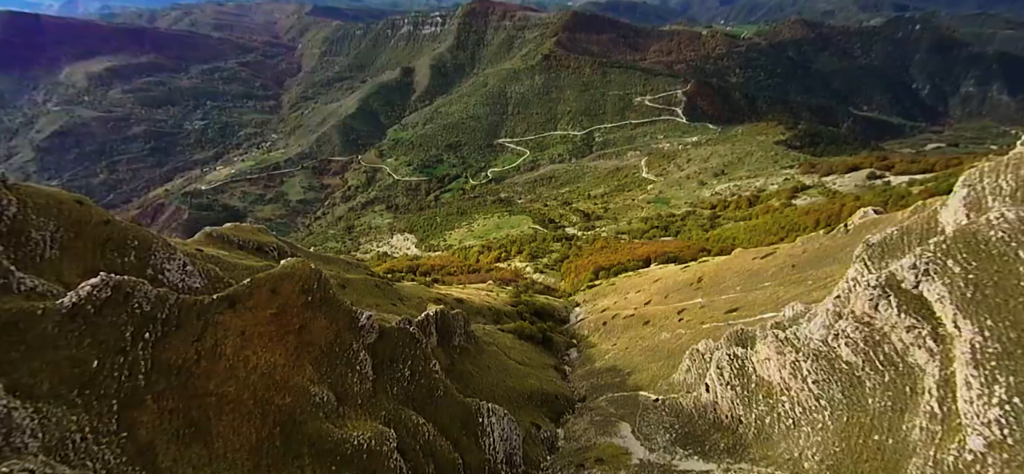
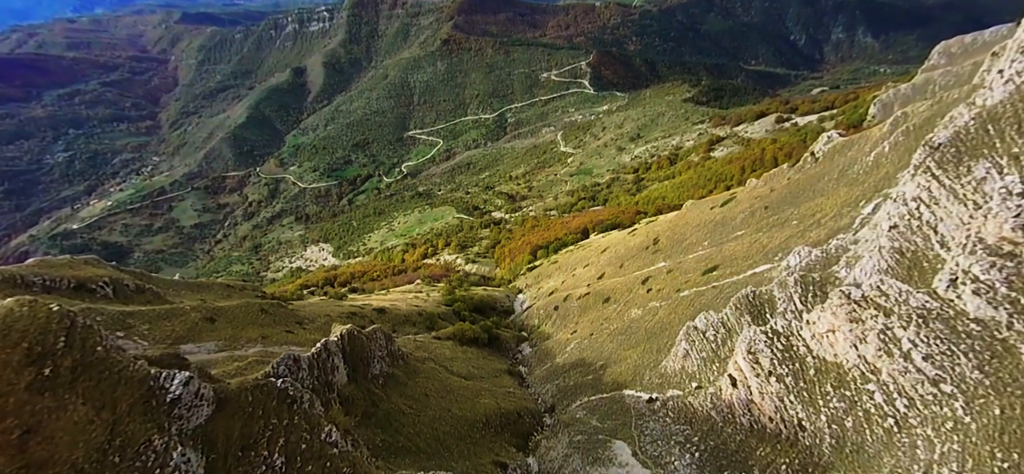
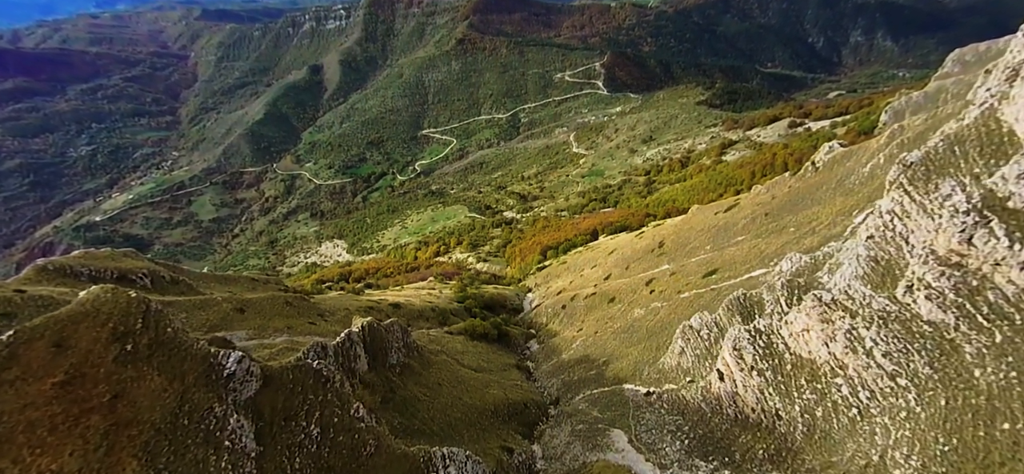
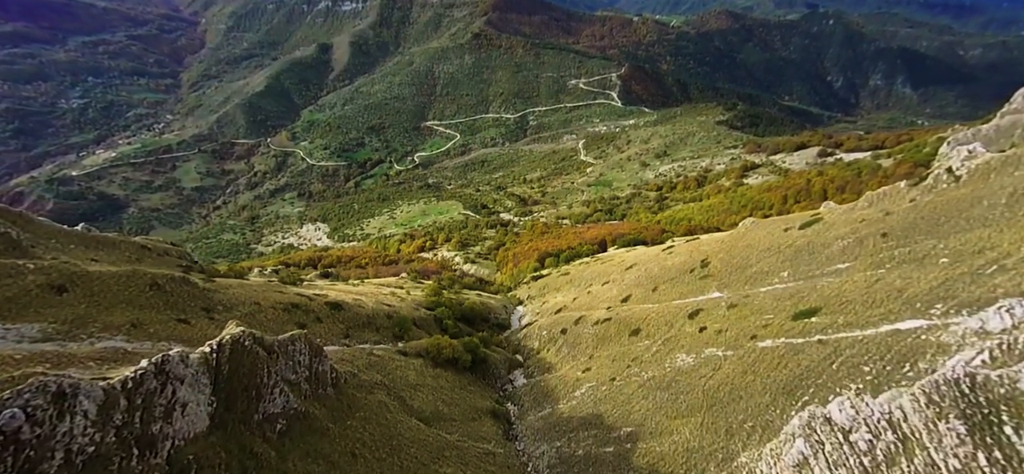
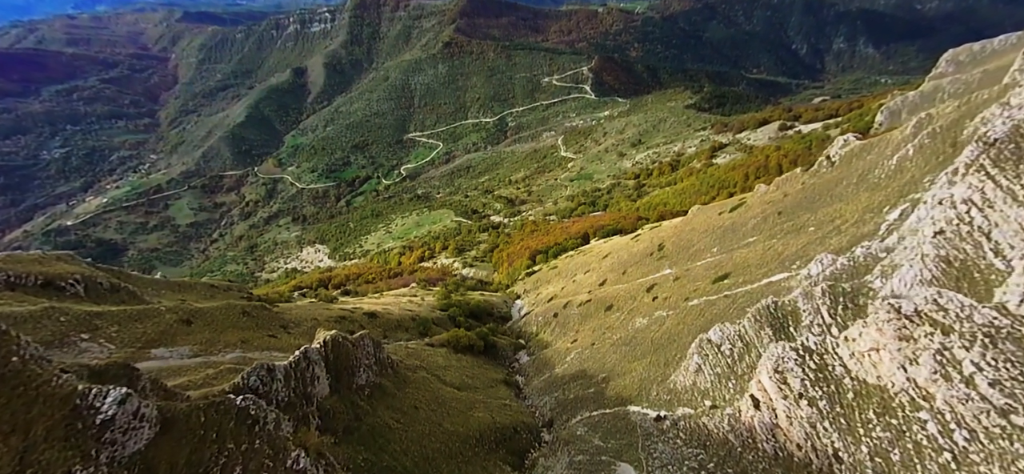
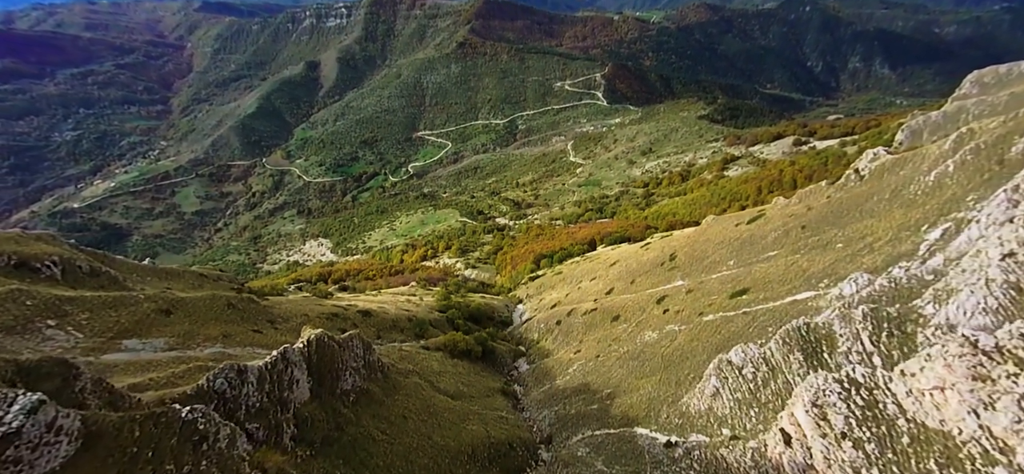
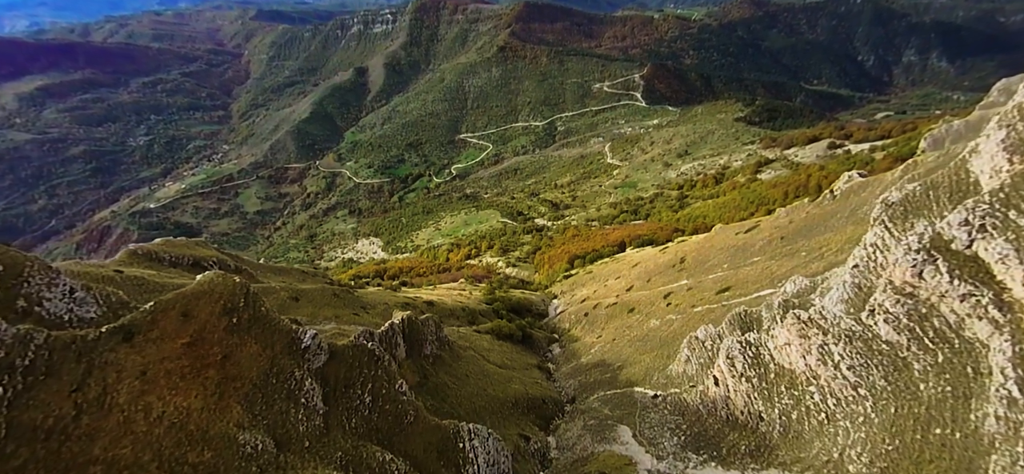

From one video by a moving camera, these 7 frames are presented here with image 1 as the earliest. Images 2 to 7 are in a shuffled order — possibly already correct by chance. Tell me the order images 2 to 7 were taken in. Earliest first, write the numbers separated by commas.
7, 3, 2, 5, 6, 4
